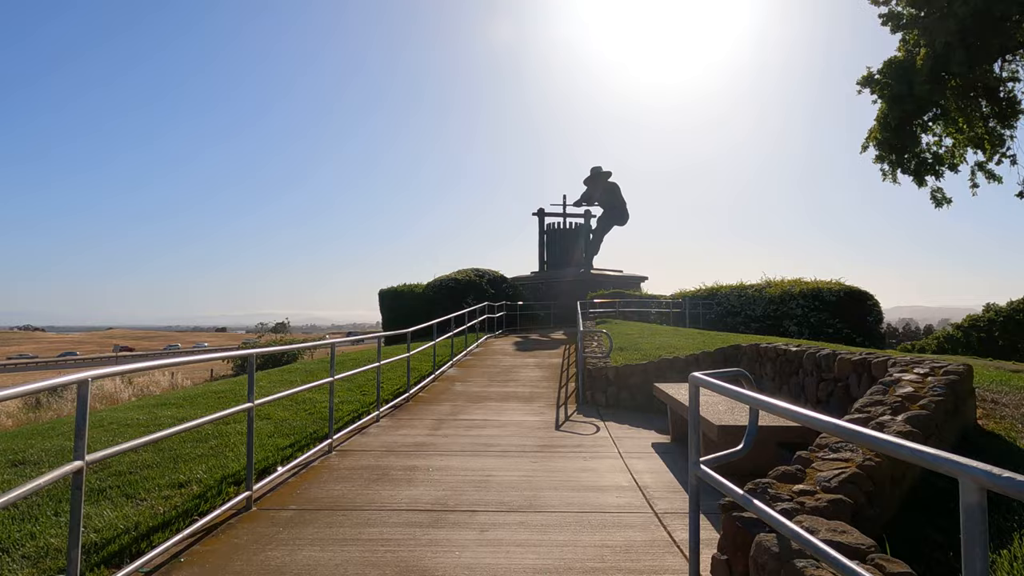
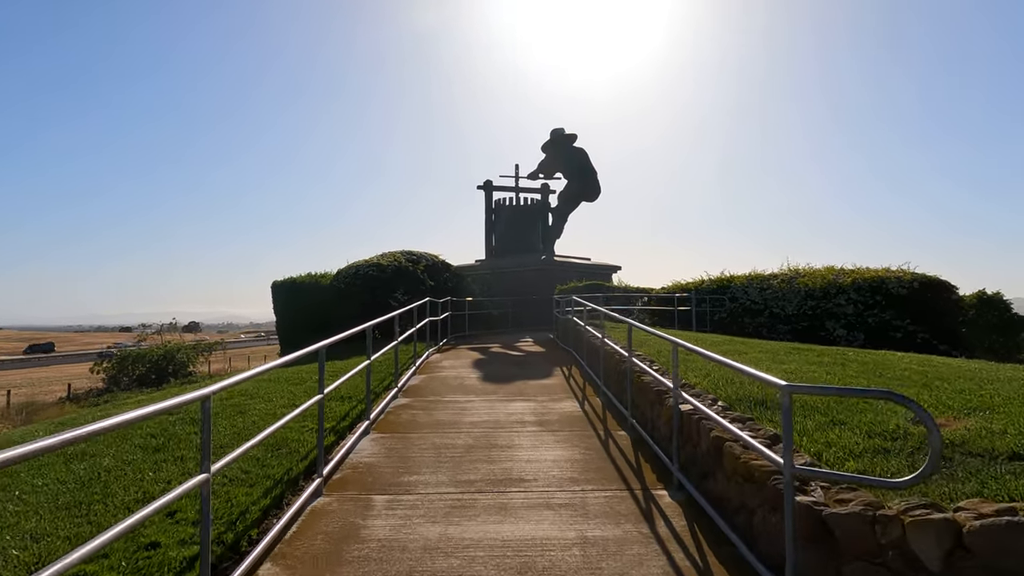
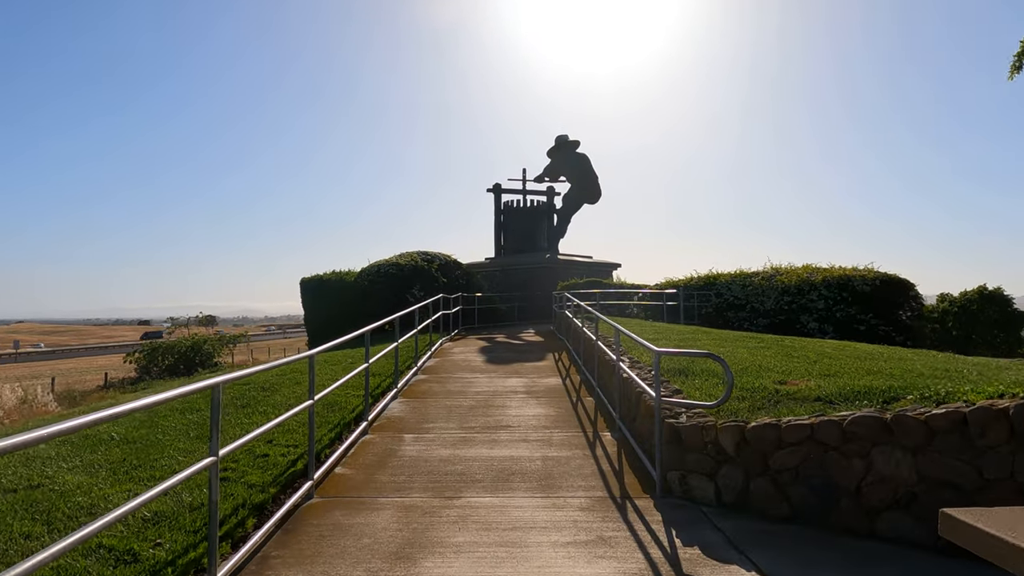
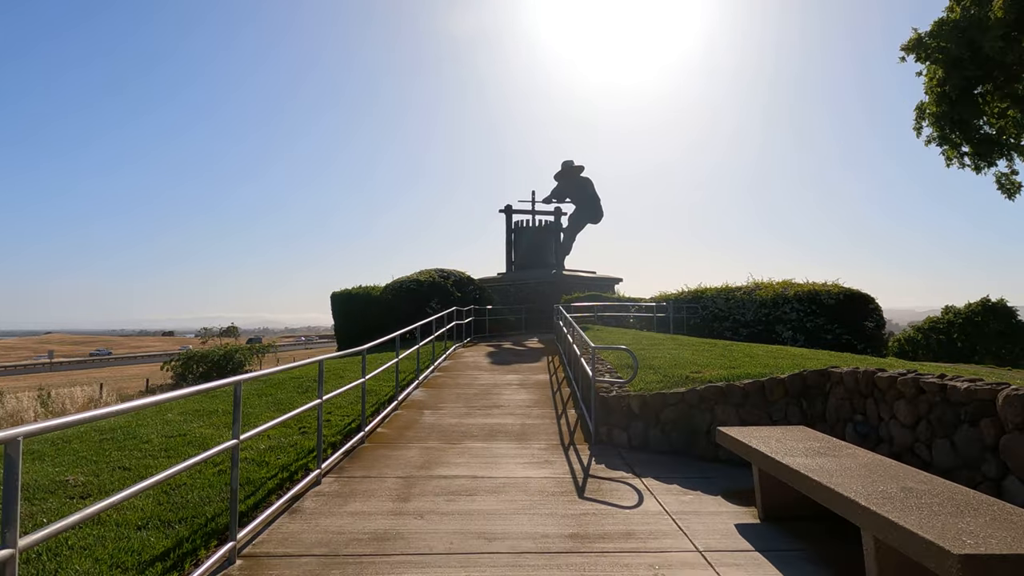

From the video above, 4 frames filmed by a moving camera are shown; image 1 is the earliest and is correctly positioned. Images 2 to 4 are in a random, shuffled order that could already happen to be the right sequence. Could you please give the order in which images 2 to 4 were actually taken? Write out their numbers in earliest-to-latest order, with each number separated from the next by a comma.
4, 3, 2
